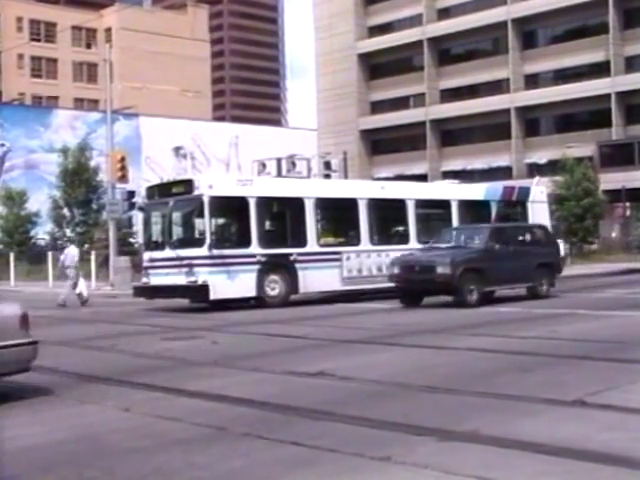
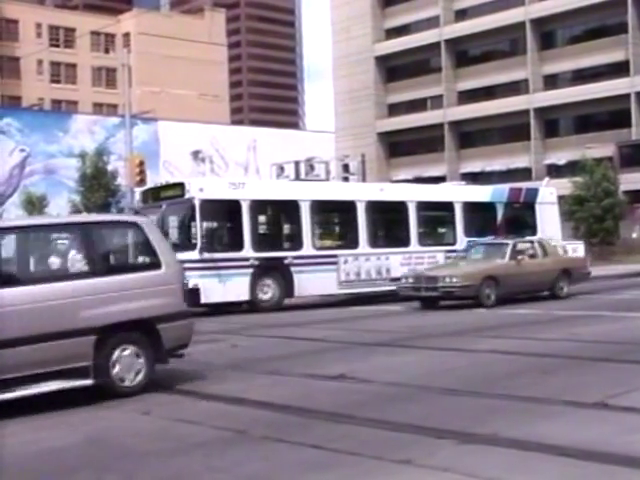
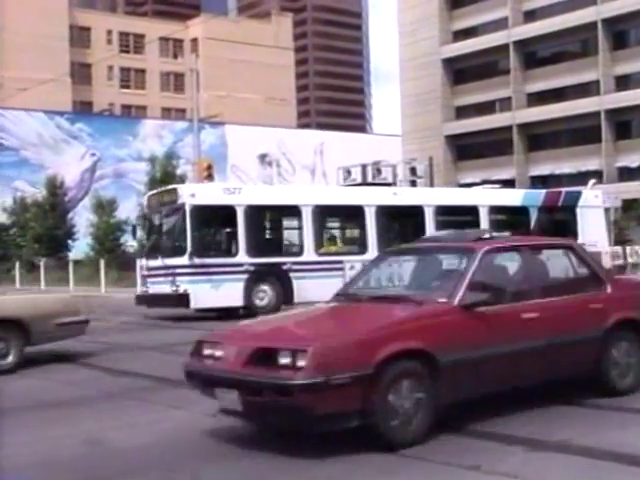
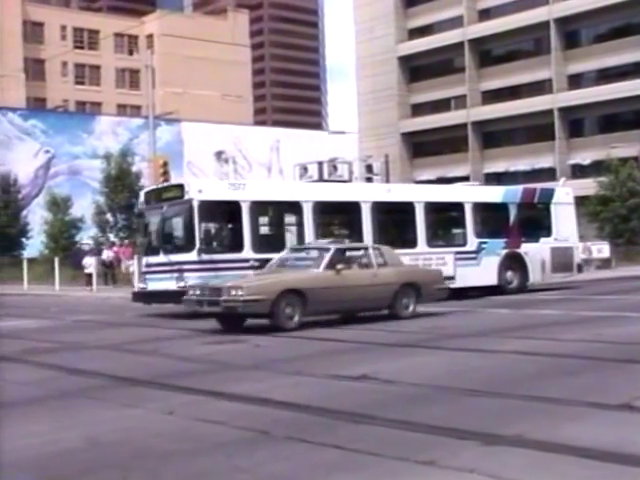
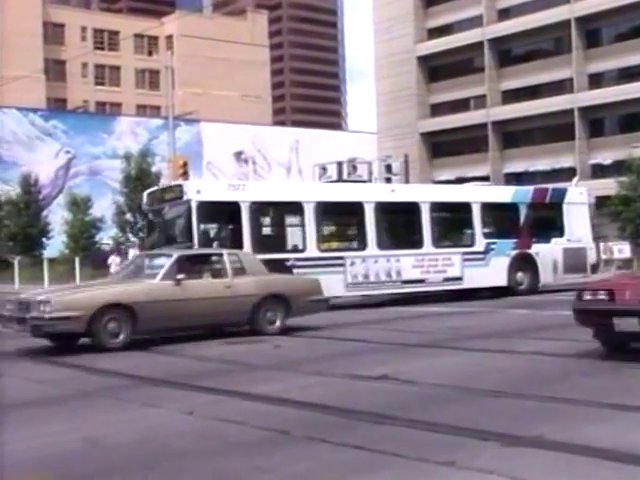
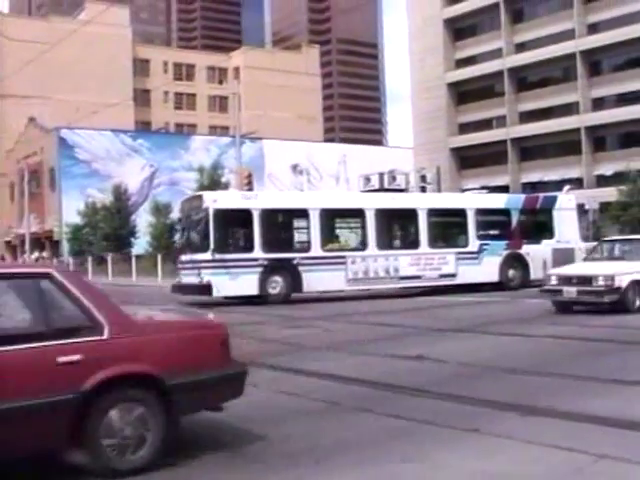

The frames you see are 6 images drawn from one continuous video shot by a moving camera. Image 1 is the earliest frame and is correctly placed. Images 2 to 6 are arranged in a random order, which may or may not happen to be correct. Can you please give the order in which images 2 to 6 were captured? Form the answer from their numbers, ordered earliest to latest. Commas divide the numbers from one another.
2, 4, 5, 3, 6
